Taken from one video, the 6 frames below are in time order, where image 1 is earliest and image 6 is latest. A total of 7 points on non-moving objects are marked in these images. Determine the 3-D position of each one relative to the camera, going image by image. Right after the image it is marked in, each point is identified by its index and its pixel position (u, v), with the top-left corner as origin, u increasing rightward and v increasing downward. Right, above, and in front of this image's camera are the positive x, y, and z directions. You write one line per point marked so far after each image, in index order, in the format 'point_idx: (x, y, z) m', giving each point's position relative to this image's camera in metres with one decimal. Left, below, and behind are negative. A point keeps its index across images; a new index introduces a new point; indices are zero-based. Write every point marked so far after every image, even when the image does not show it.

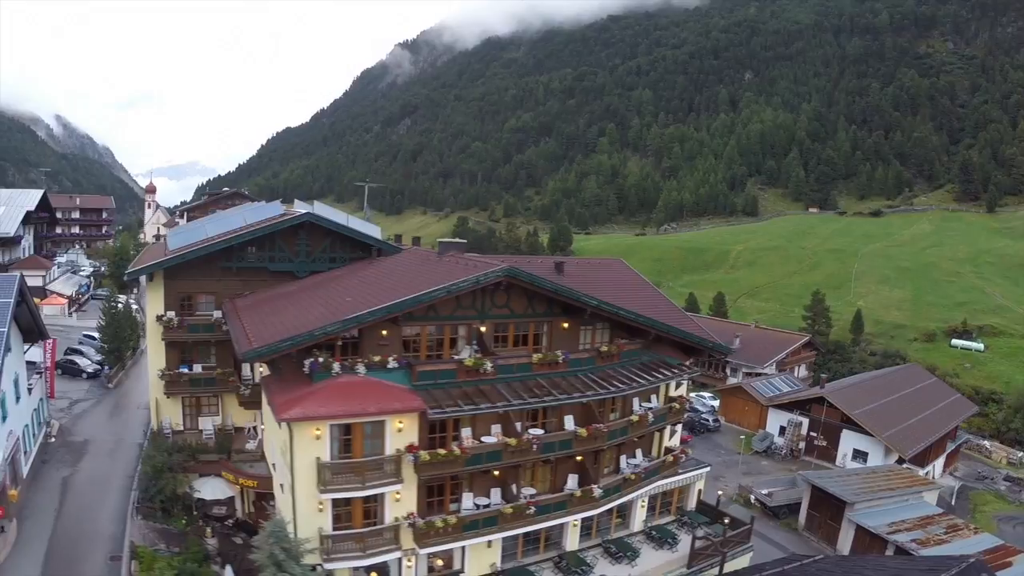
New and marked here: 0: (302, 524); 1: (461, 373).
0: (-6.4, -6.5, +18.0) m
1: (-2.1, -2.6, +19.4) m
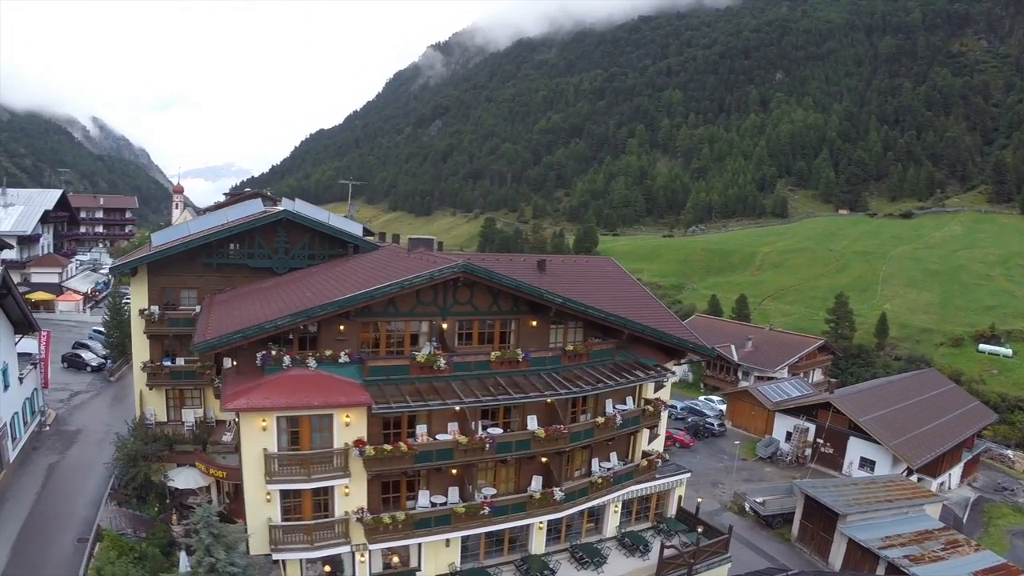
0: (-7.7, -6.3, +17.9) m
1: (-3.3, -2.4, +19.1) m
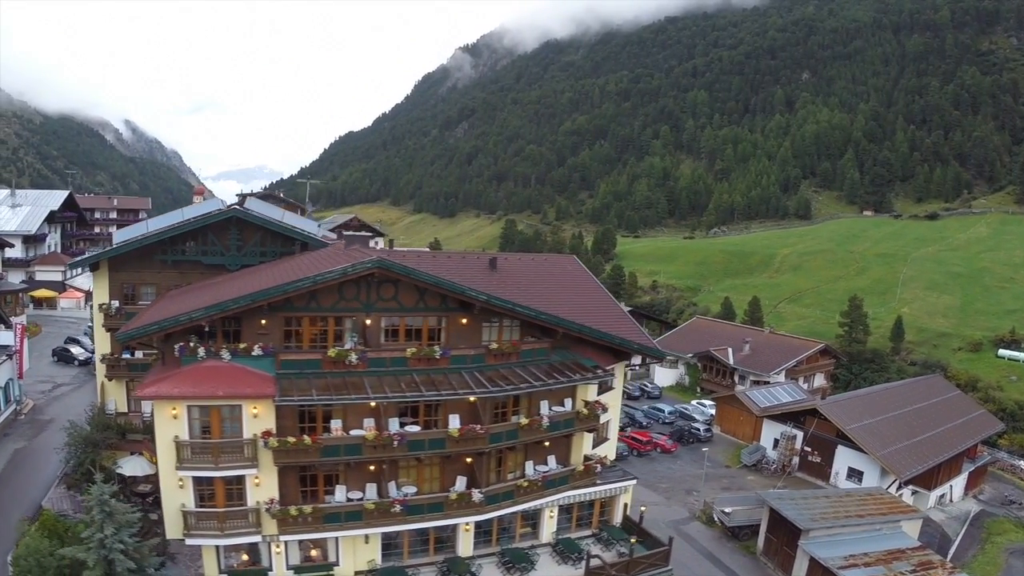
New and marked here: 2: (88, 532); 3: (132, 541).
0: (-10.3, -6.2, +18.1) m
1: (-5.9, -2.3, +19.1) m
2: (-11.4, -6.3, +16.3) m
3: (-10.3, -6.6, +16.4) m
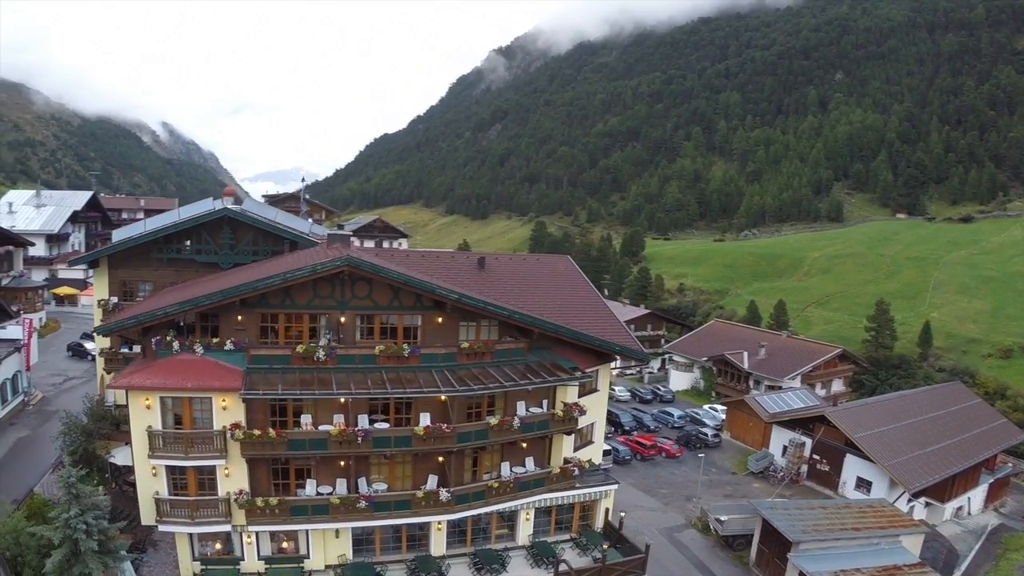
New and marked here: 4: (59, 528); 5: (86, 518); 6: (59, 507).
0: (-11.3, -6.1, +18.4) m
1: (-6.8, -2.3, +19.3) m
2: (-12.5, -6.2, +16.7) m
3: (-11.4, -6.5, +16.7) m
4: (-12.2, -6.4, +16.4) m
5: (-11.7, -6.3, +16.7) m
6: (-12.4, -6.0, +16.6) m
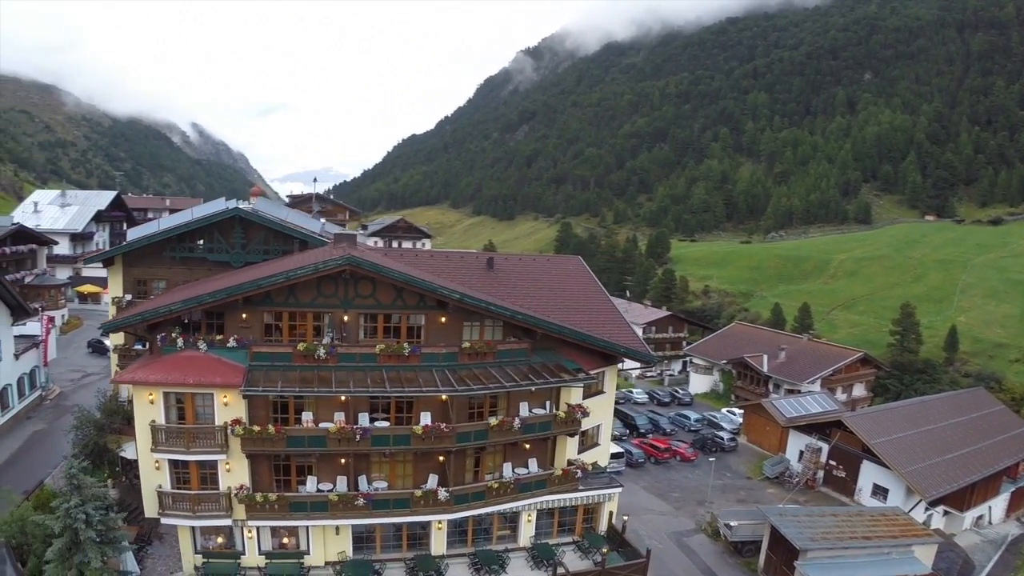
0: (-11.4, -6.0, +18.7) m
1: (-6.8, -2.2, +19.4) m
2: (-12.5, -6.1, +17.0) m
3: (-11.5, -6.4, +17.0) m
4: (-12.3, -6.3, +16.7) m
5: (-11.7, -6.2, +16.9) m
6: (-12.5, -5.9, +16.9) m
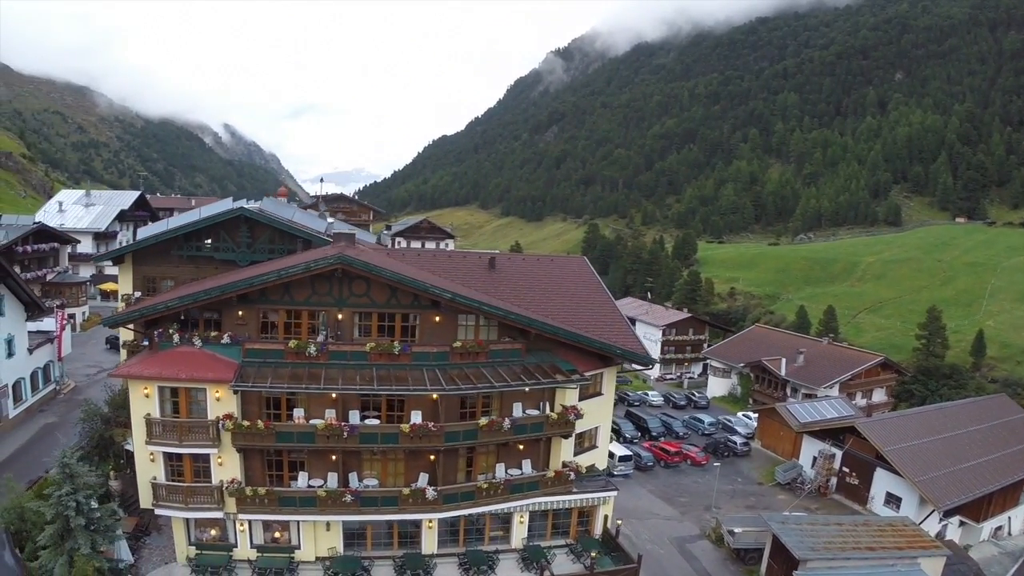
0: (-11.7, -5.9, +19.0) m
1: (-7.1, -2.2, +19.6) m
2: (-13.0, -5.9, +17.4) m
3: (-11.9, -6.3, +17.4) m
4: (-12.7, -6.2, +17.1) m
5: (-12.2, -6.1, +17.3) m
6: (-12.9, -5.8, +17.4) m
